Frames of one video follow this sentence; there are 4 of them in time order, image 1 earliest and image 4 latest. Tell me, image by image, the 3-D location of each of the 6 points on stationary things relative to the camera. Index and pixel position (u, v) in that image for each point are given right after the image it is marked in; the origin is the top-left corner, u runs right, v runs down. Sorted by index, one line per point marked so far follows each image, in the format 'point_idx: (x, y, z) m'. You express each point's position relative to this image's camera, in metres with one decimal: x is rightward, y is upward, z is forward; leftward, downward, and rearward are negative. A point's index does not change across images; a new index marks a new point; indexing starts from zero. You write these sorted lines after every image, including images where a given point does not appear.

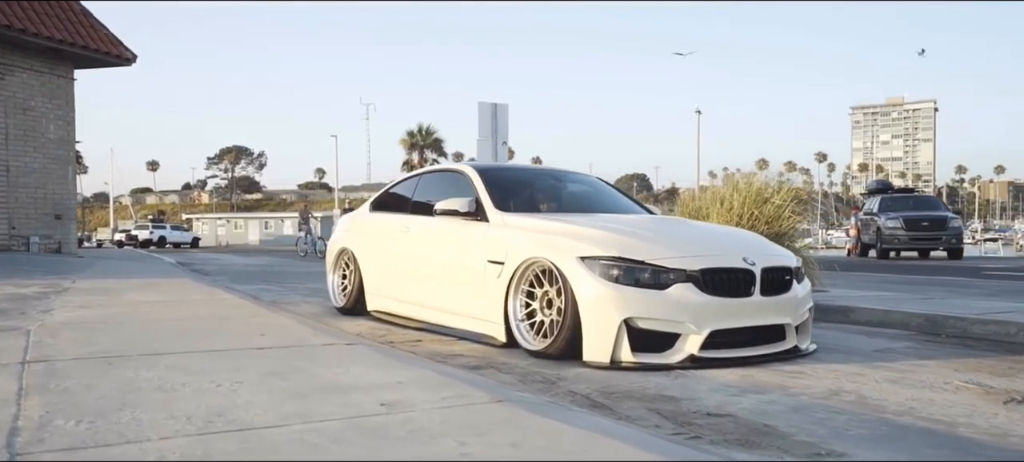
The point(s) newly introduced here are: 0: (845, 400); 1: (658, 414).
0: (+1.8, -0.9, +4.9) m
1: (+0.7, -0.9, +4.3) m
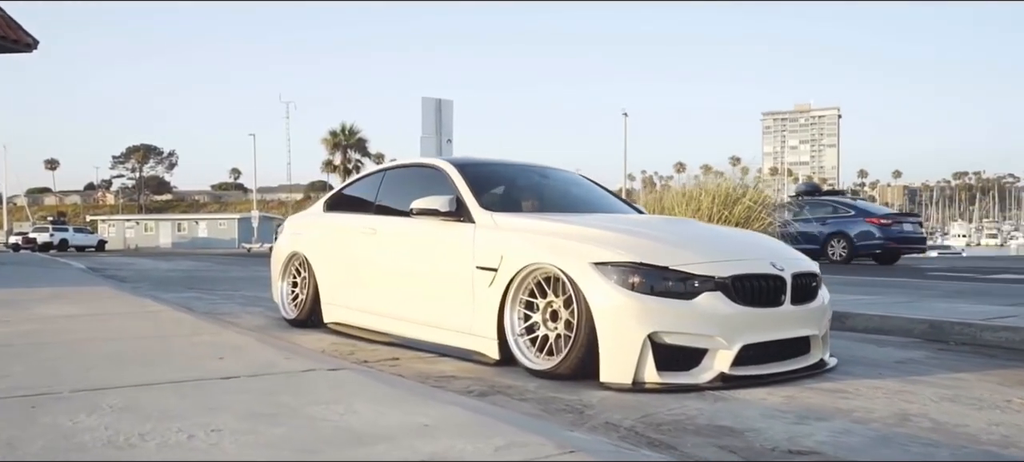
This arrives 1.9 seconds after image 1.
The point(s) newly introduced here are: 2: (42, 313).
0: (+1.9, -0.9, +4.2) m
1: (+0.8, -0.9, +3.5) m
2: (-3.4, -0.6, +6.7) m
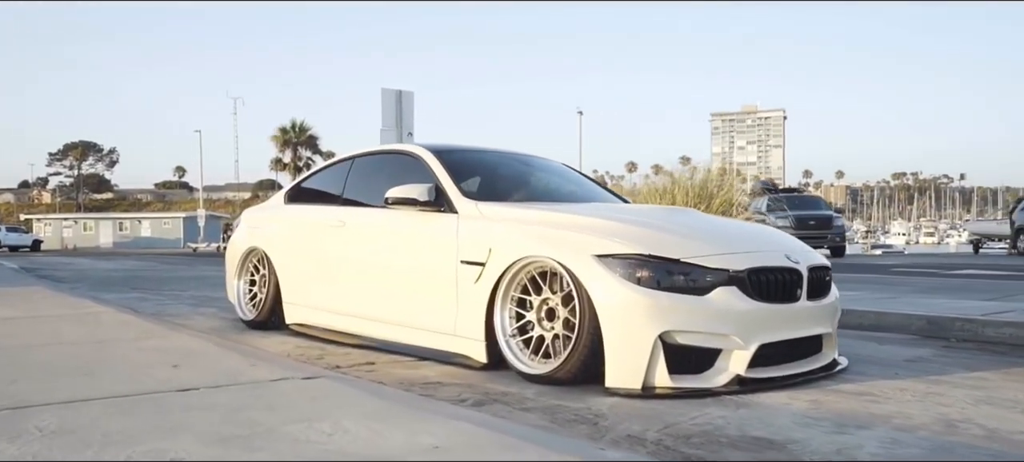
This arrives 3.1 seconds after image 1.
0: (+1.9, -0.8, +3.7) m
1: (+0.9, -0.8, +3.0) m
2: (-3.6, -0.6, +6.0) m
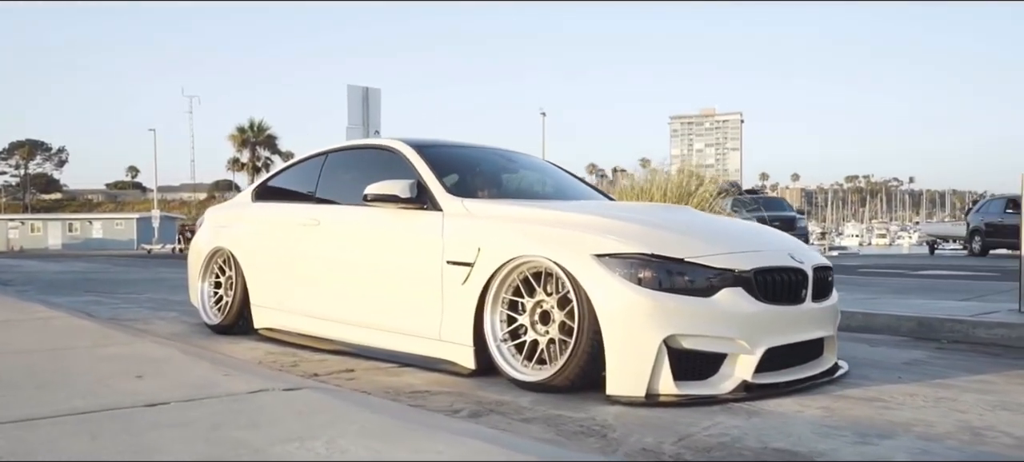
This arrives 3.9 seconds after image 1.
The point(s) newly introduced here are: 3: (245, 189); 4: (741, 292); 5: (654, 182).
0: (+1.9, -0.8, +3.5) m
1: (+0.9, -0.8, +2.8) m
2: (-3.6, -0.5, +5.5) m
3: (-1.9, +0.3, +6.6) m
4: (+1.1, -0.3, +4.3) m
5: (+2.2, +0.8, +14.8) m
